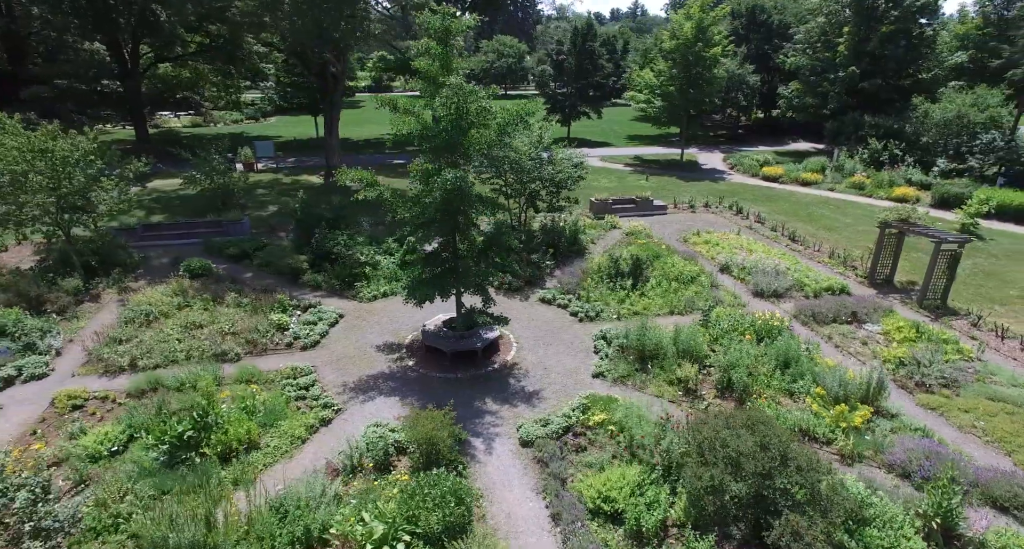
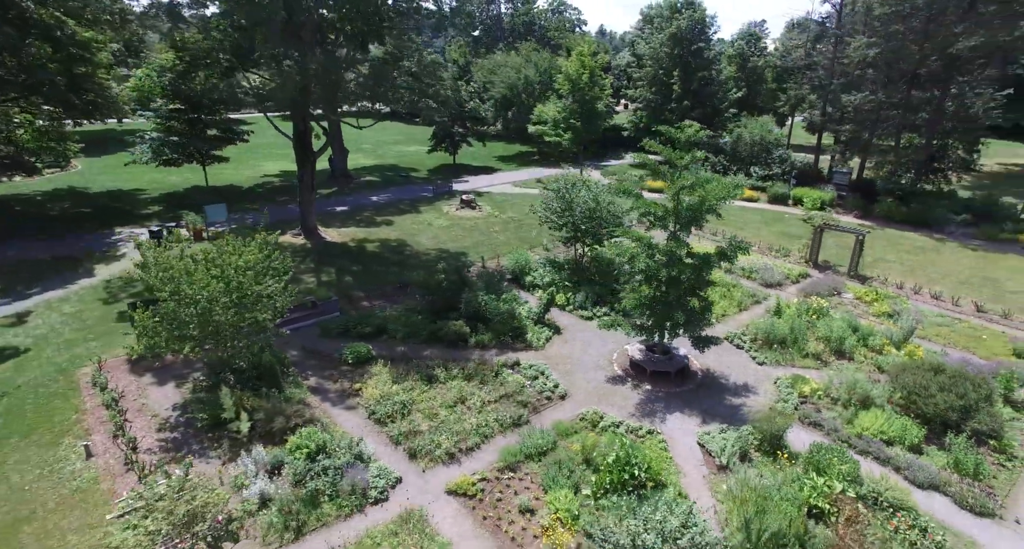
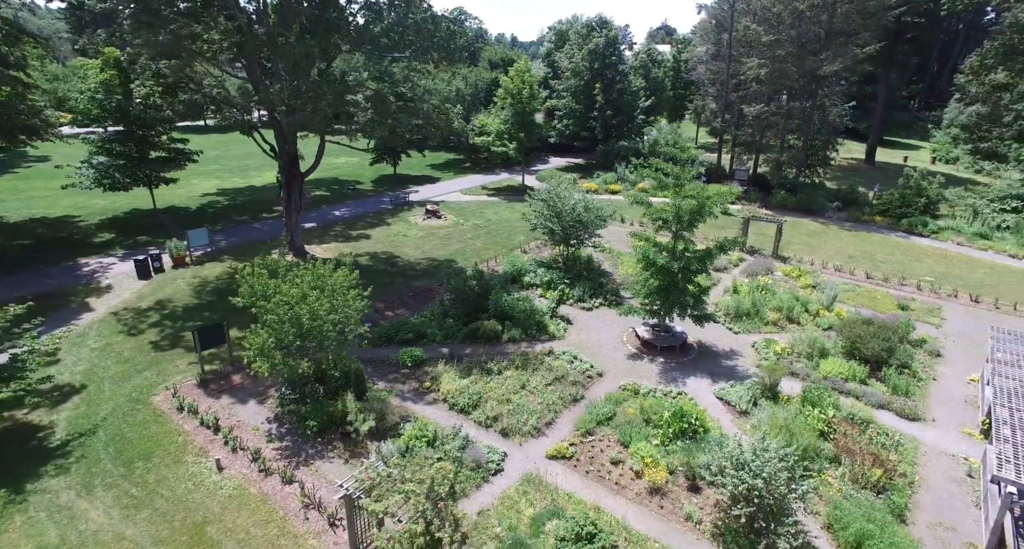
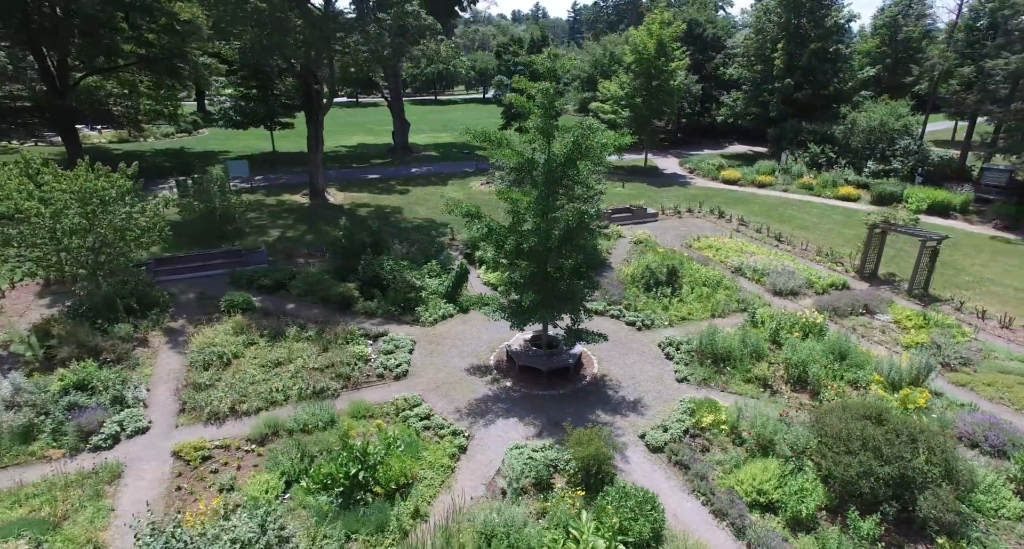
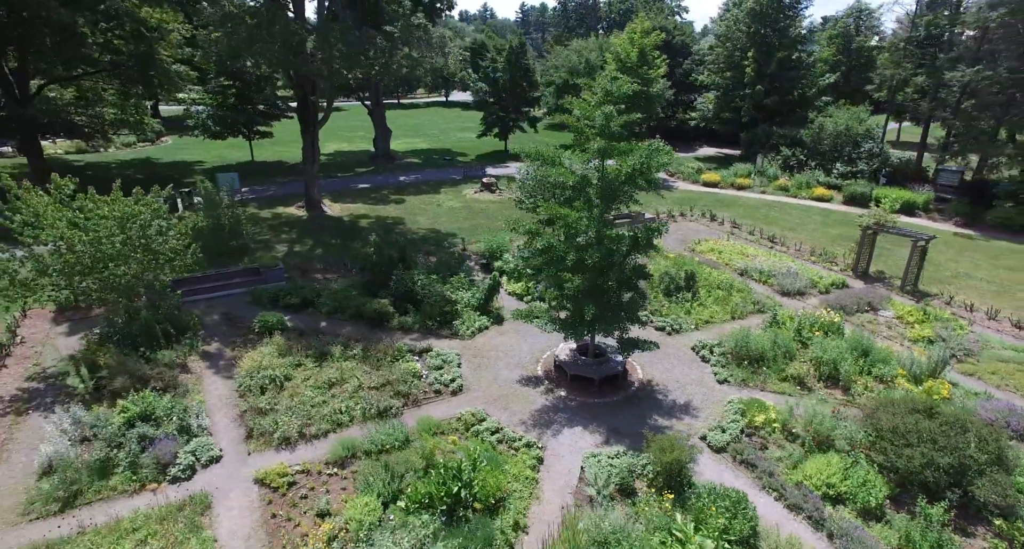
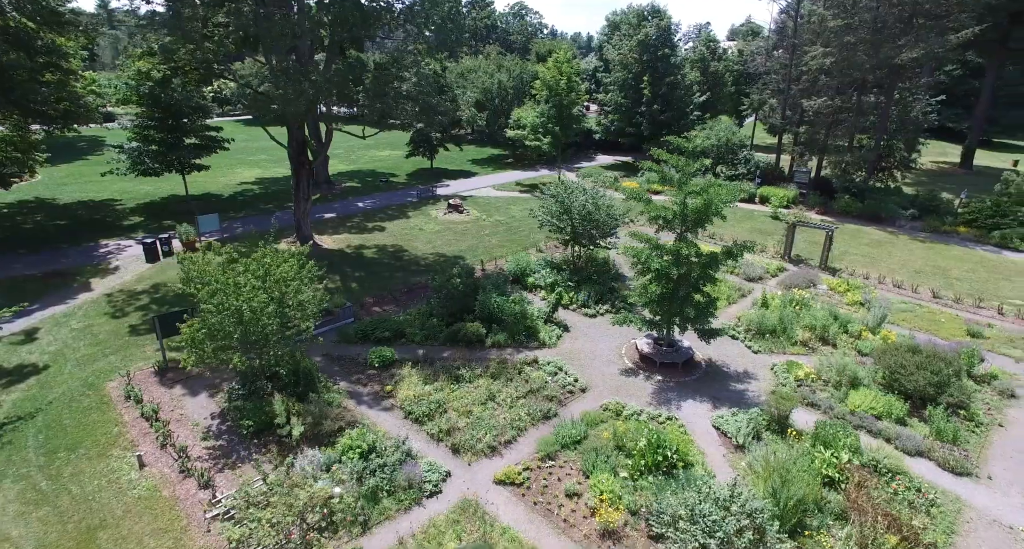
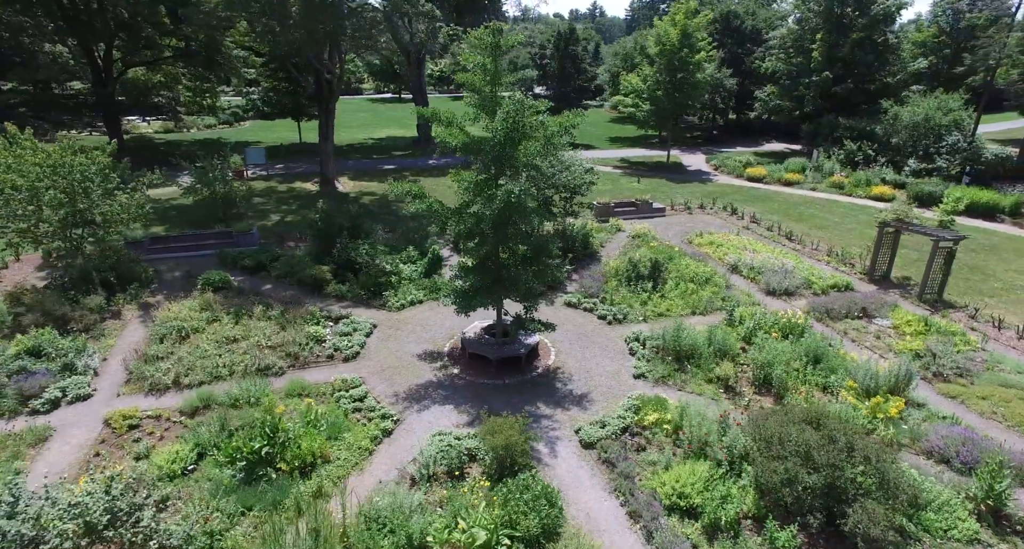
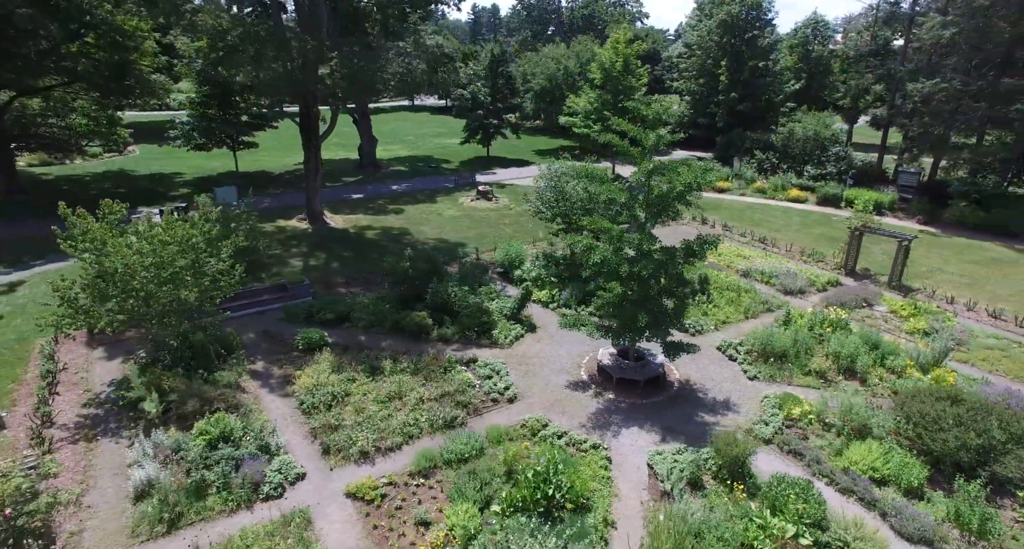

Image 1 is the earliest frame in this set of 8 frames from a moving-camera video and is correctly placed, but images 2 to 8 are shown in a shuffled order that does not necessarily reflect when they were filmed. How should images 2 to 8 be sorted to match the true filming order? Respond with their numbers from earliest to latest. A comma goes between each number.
7, 4, 5, 8, 2, 6, 3
